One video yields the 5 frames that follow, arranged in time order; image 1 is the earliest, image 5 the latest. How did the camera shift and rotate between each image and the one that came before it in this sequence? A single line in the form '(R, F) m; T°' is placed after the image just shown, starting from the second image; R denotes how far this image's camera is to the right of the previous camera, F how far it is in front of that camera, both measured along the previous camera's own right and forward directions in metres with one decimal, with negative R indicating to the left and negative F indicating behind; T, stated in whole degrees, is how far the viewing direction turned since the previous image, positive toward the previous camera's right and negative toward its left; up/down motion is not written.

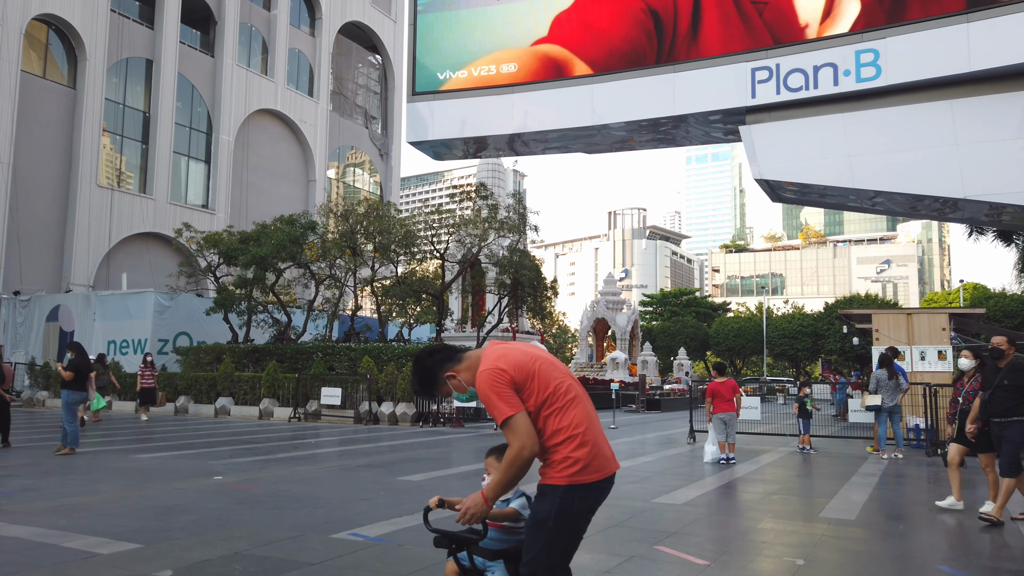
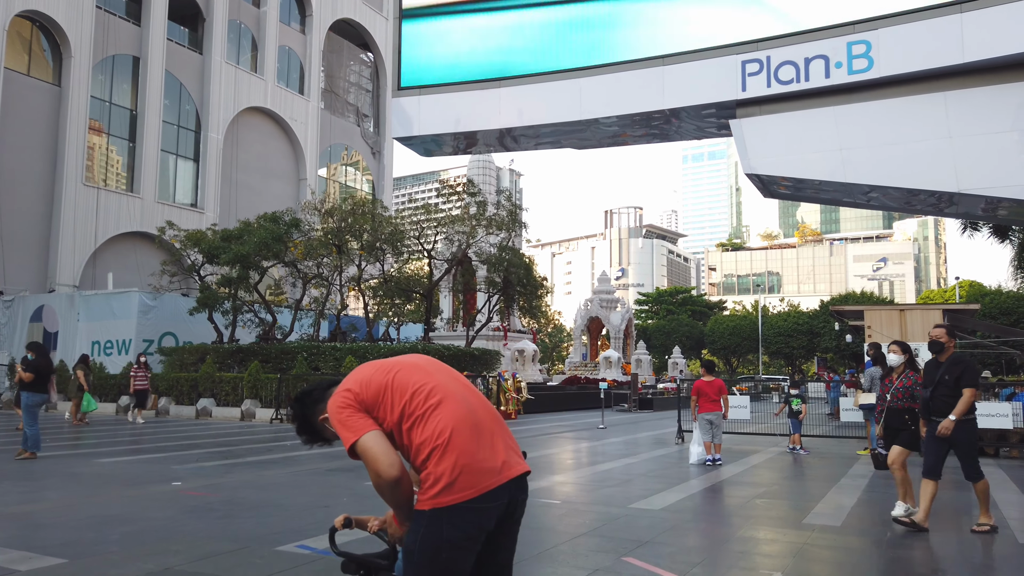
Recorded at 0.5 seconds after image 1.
(+0.3, +0.4) m; 0°
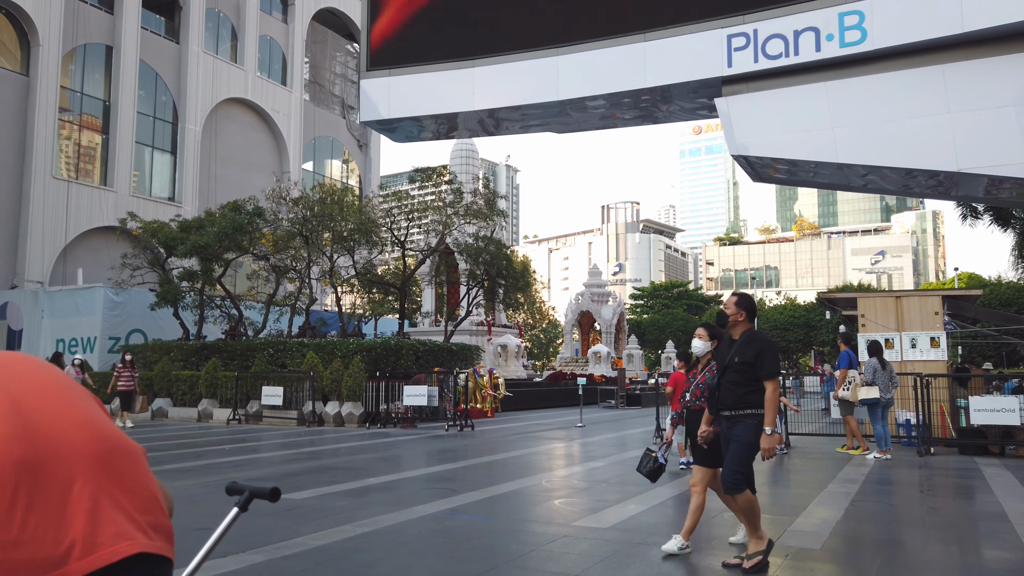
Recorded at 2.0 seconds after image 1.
(+0.6, +1.1) m; 0°
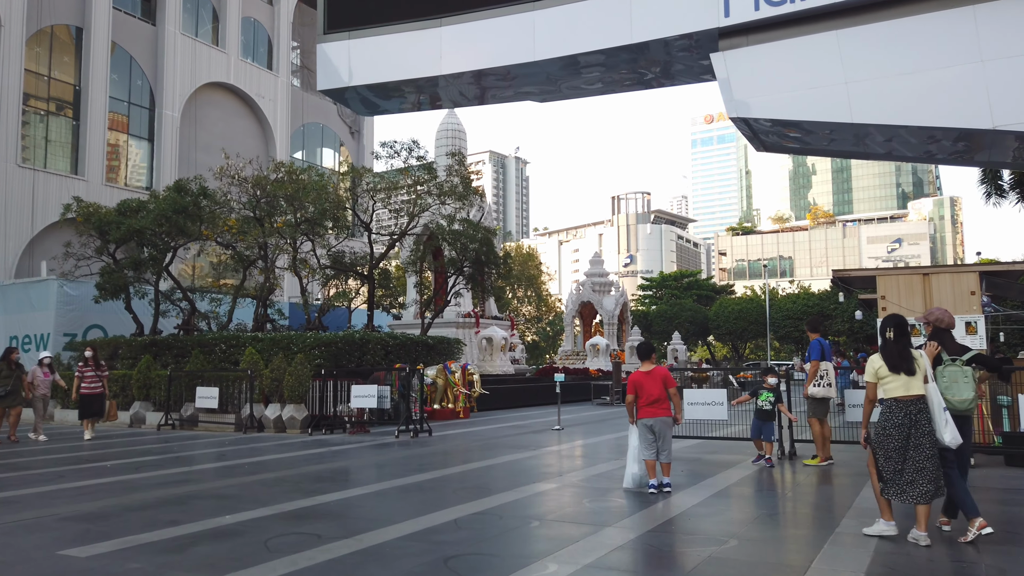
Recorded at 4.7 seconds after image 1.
(+0.9, +2.1) m; -1°
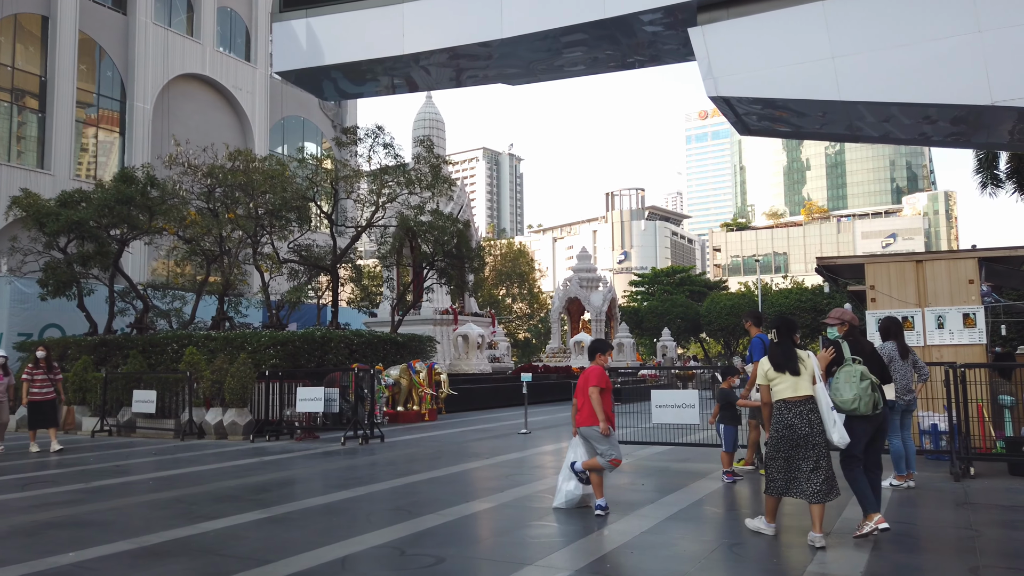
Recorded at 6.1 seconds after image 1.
(+0.6, +1.1) m; 0°
